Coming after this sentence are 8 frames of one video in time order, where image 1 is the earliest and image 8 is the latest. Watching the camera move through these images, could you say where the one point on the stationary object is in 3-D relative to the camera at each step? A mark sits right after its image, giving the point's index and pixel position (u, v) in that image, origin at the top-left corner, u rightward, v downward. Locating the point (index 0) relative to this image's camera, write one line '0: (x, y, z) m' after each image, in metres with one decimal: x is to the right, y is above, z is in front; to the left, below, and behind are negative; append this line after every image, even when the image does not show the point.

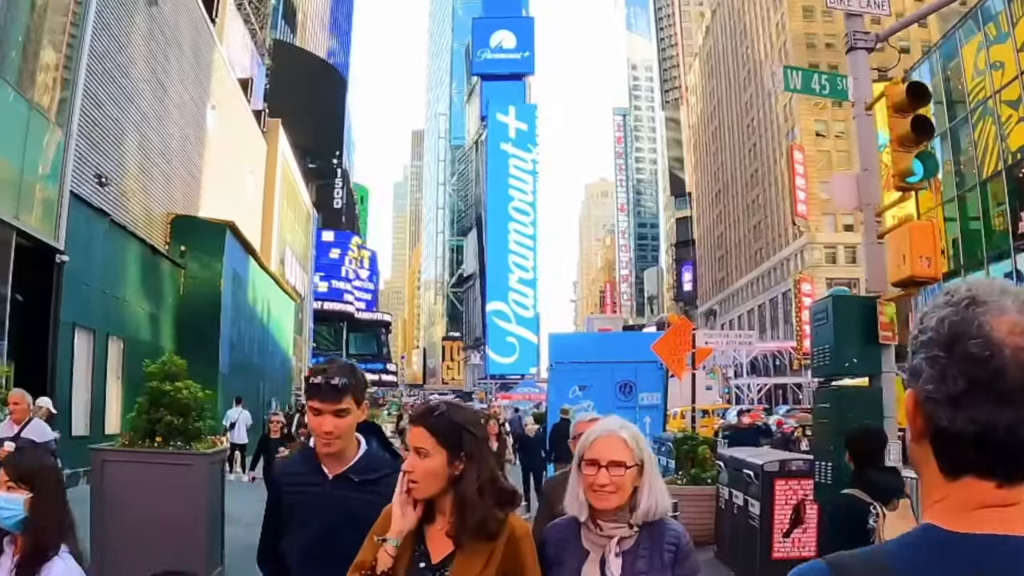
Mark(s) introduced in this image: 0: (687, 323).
0: (+2.8, -0.6, +14.0) m
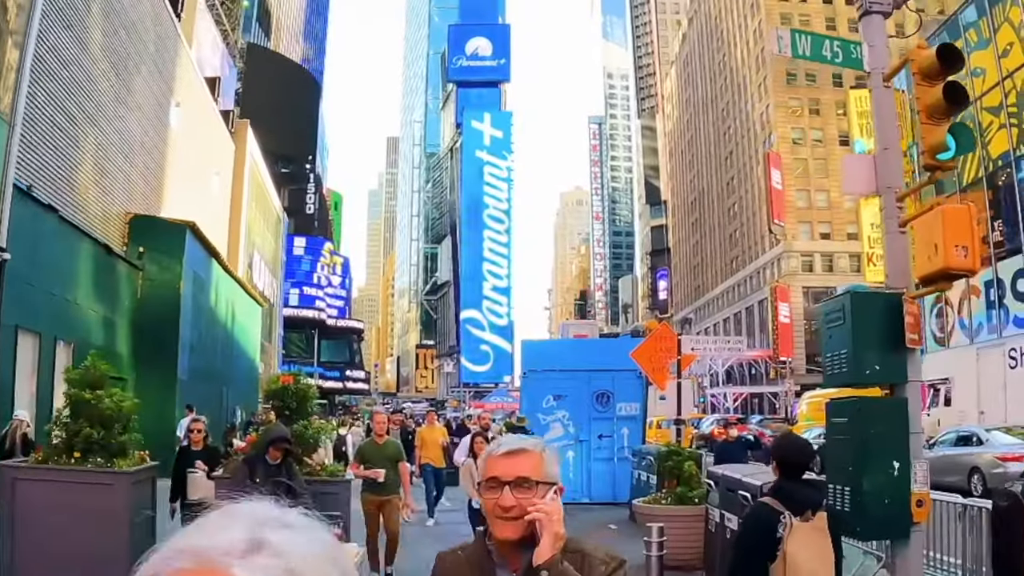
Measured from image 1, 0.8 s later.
0: (+2.4, -0.6, +13.3) m
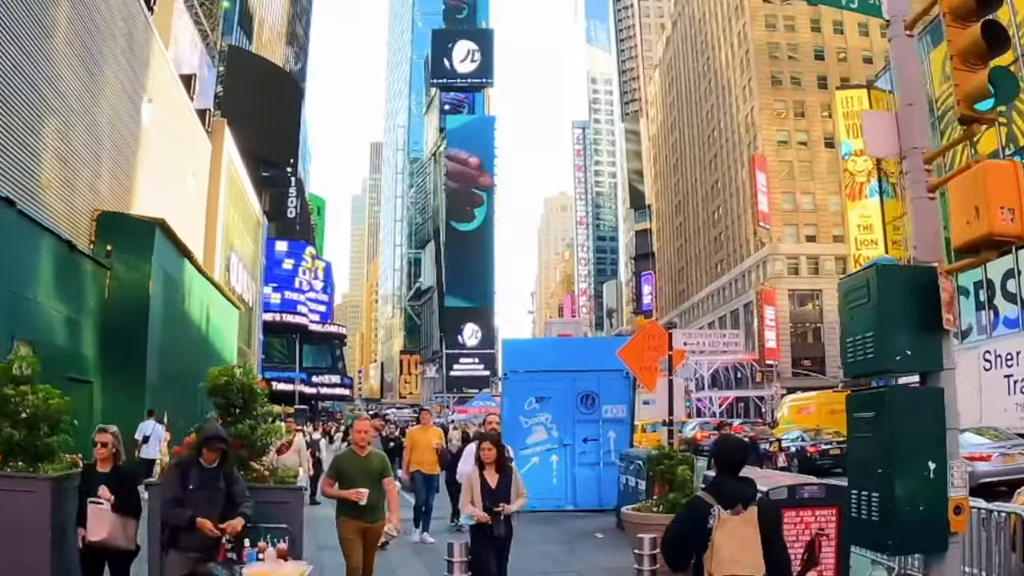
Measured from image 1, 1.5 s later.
0: (+2.1, -0.6, +12.7) m
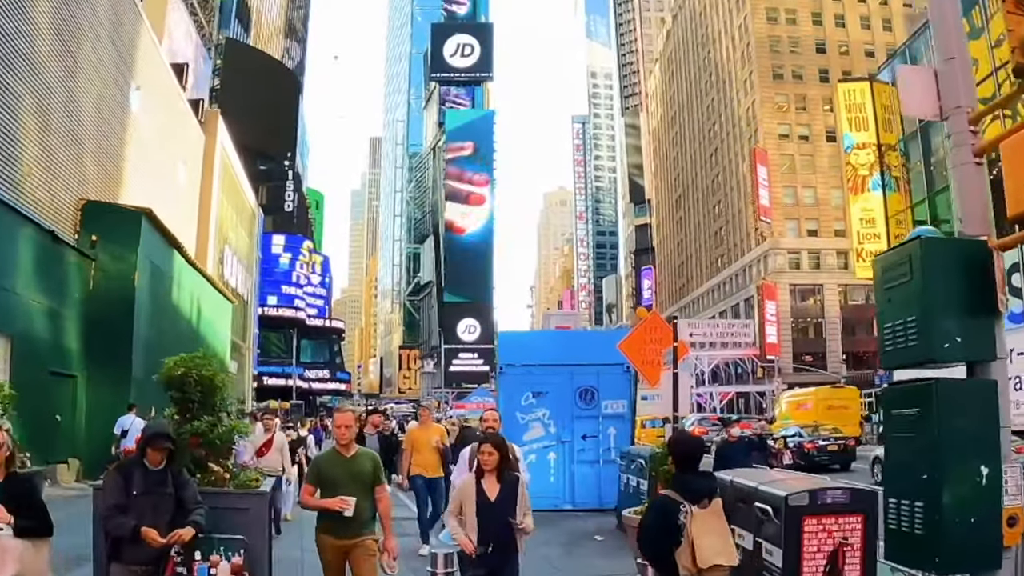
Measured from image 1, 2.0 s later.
0: (+2.0, -0.4, +12.2) m
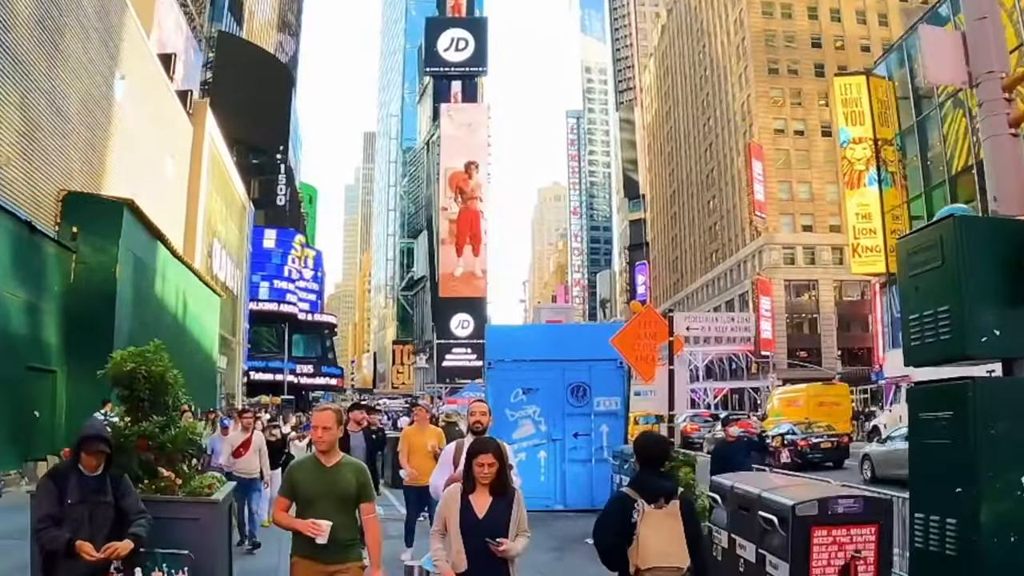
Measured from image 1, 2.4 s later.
0: (+1.9, -0.3, +11.8) m
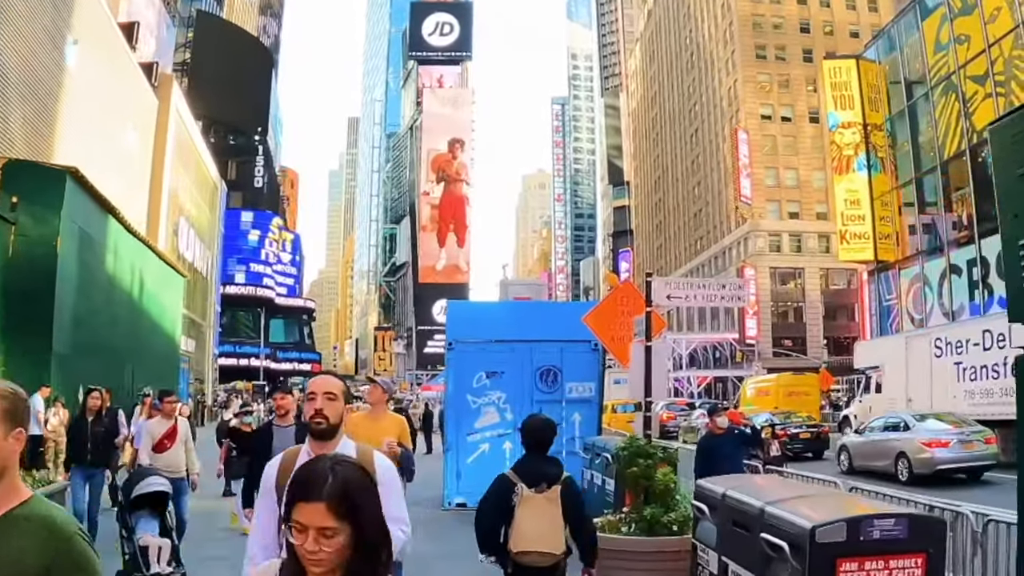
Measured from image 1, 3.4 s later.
0: (+1.5, 0.0, +10.6) m
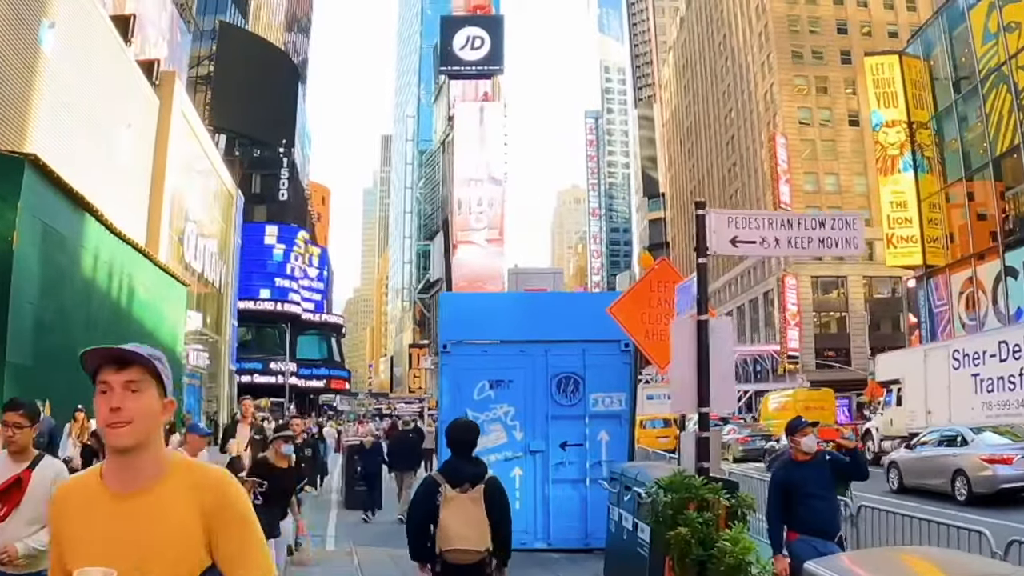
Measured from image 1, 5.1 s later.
0: (+1.5, +0.2, +8.2) m
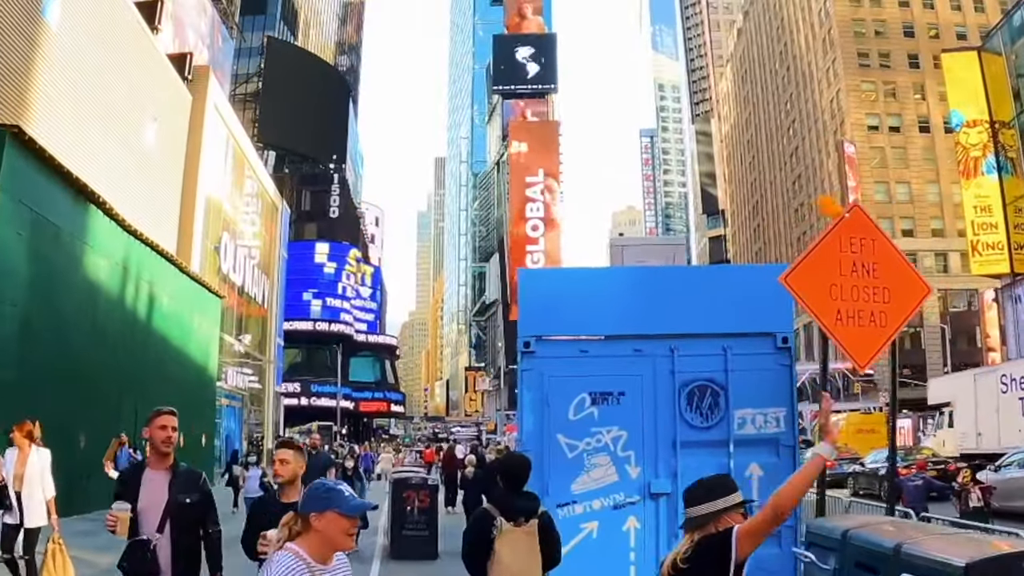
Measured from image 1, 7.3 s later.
0: (+2.2, +0.5, +5.1) m
